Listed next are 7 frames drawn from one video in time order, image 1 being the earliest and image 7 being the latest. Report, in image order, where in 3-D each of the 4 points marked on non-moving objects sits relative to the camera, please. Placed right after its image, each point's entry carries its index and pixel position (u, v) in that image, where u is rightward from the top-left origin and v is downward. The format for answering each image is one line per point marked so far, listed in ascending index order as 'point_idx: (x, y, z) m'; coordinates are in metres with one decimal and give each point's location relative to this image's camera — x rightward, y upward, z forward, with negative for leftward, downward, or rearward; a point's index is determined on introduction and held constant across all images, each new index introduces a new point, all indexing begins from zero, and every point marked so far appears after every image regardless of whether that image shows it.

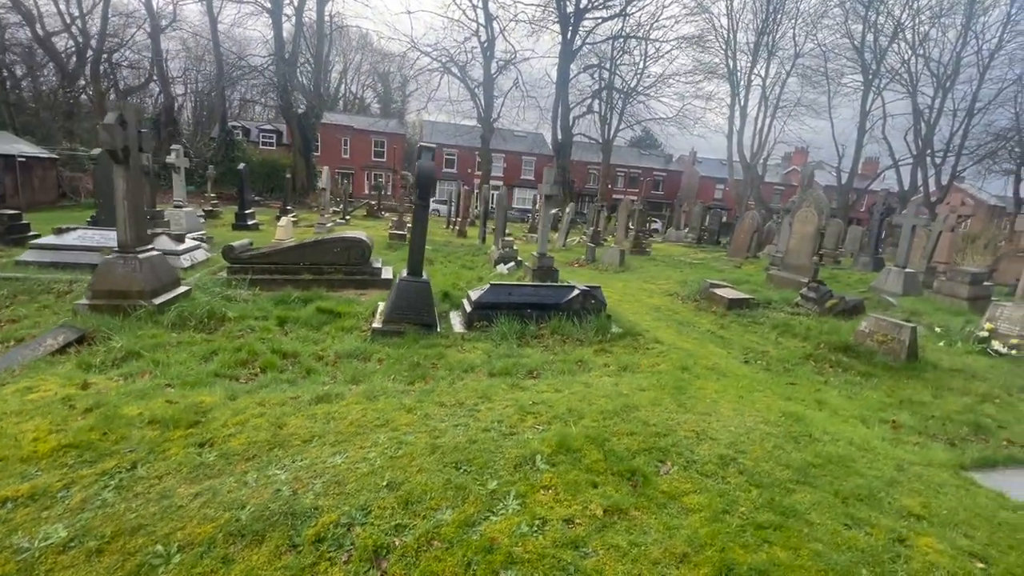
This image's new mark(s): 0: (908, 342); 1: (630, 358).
0: (+5.1, -0.7, +6.1) m
1: (+1.4, -0.8, +5.5) m
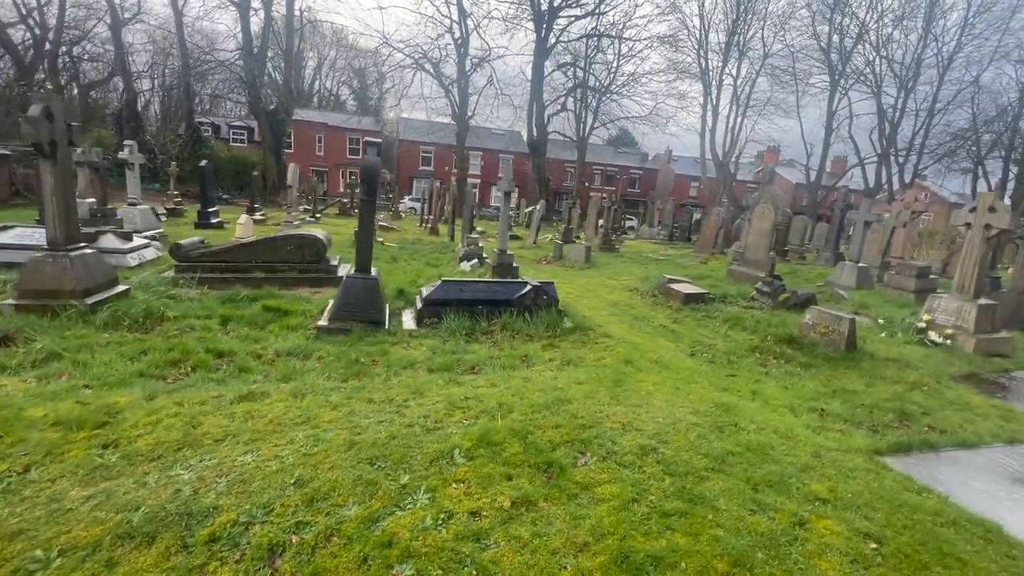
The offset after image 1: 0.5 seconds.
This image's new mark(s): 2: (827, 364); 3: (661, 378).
0: (+4.5, -0.6, +6.2) m
1: (+0.8, -0.8, +5.5) m
2: (+4.0, -1.0, +5.9) m
3: (+1.6, -1.0, +4.9) m
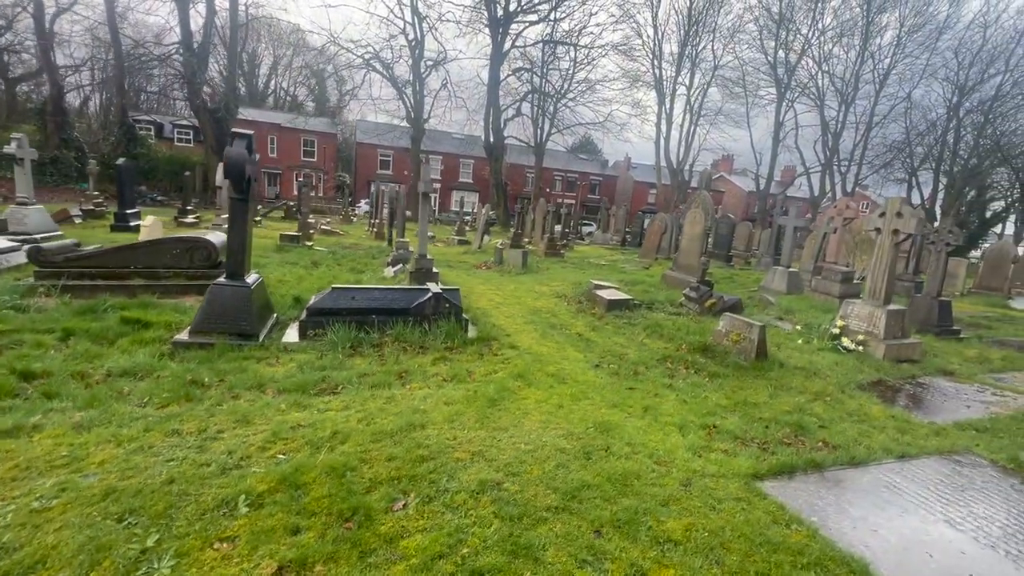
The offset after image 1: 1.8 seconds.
0: (+3.2, -0.7, +6.0) m
1: (-0.5, -0.9, +5.1) m
2: (+2.7, -1.1, +5.7) m
3: (+0.4, -1.0, +4.4) m
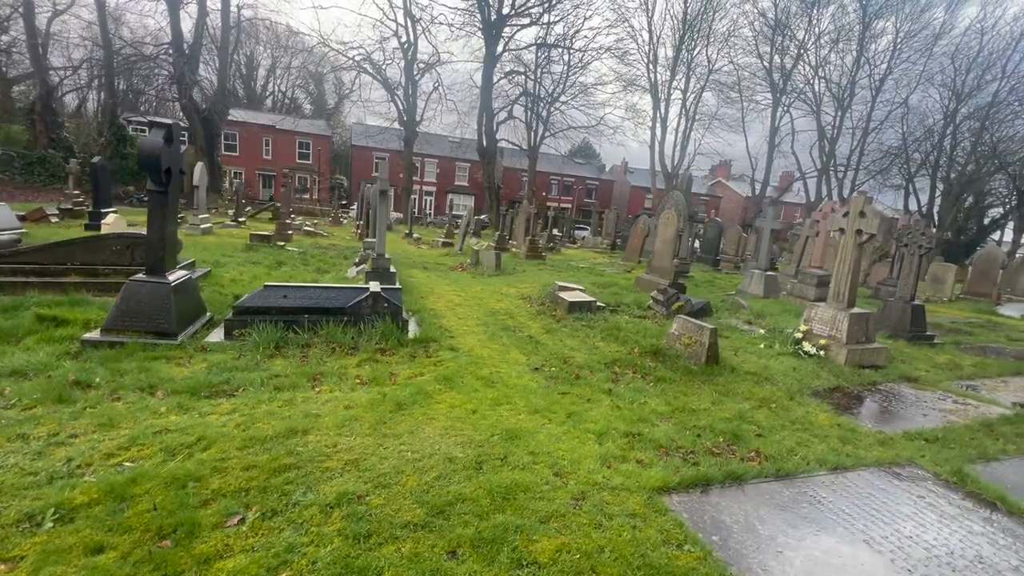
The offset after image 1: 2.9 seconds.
0: (+2.4, -0.7, +5.8) m
1: (-1.2, -0.8, +4.8) m
2: (+2.0, -1.1, +5.4) m
3: (-0.4, -1.0, +4.2) m
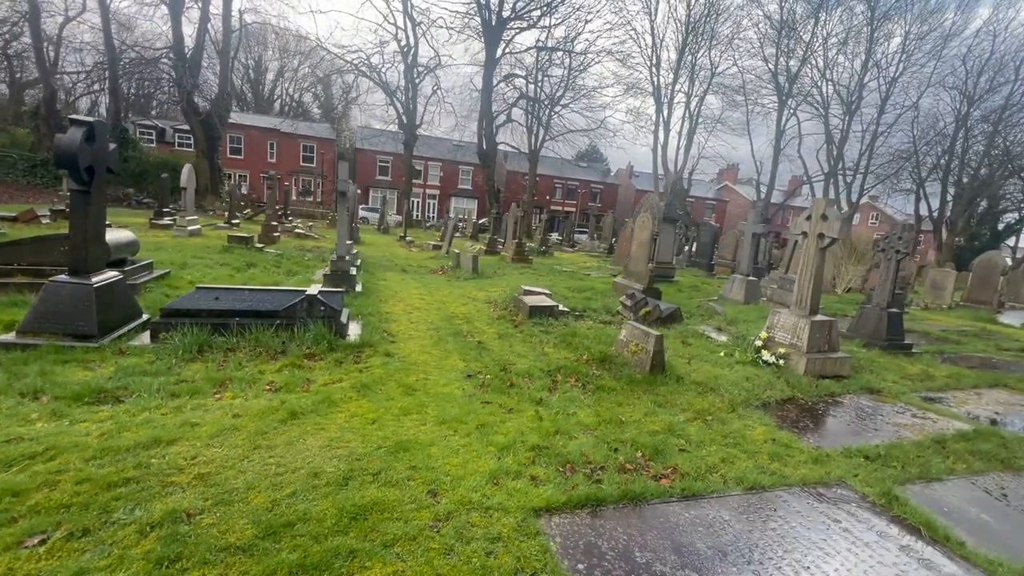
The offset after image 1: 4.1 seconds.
0: (+1.7, -0.7, +5.5) m
1: (-2.0, -0.9, +4.6) m
2: (+1.2, -1.1, +5.2) m
3: (-1.2, -1.0, +4.0) m
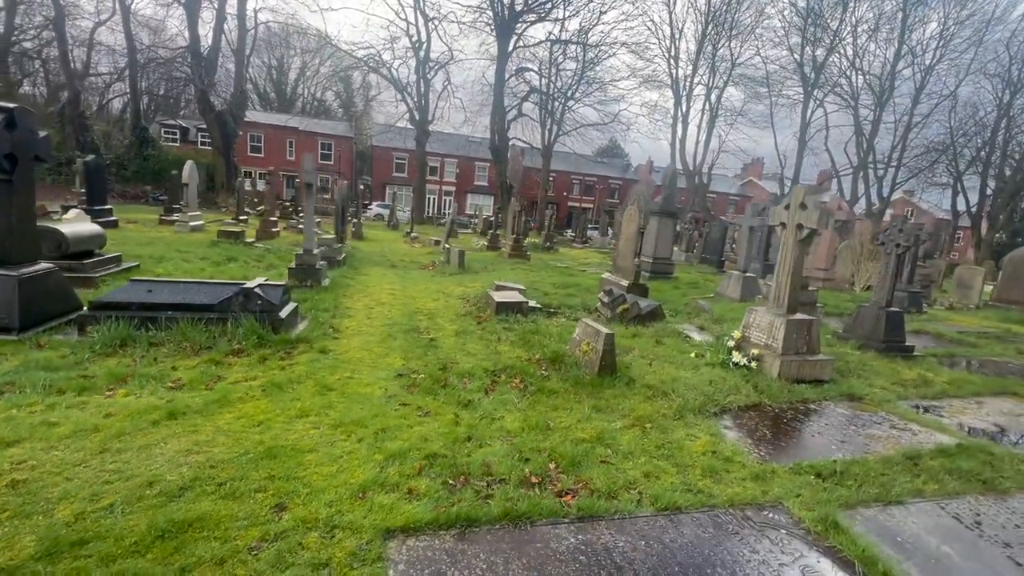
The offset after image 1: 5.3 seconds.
0: (+1.0, -0.7, +5.1) m
1: (-2.7, -0.8, +4.4) m
2: (+0.5, -1.1, +4.8) m
3: (-1.9, -1.0, +3.7) m
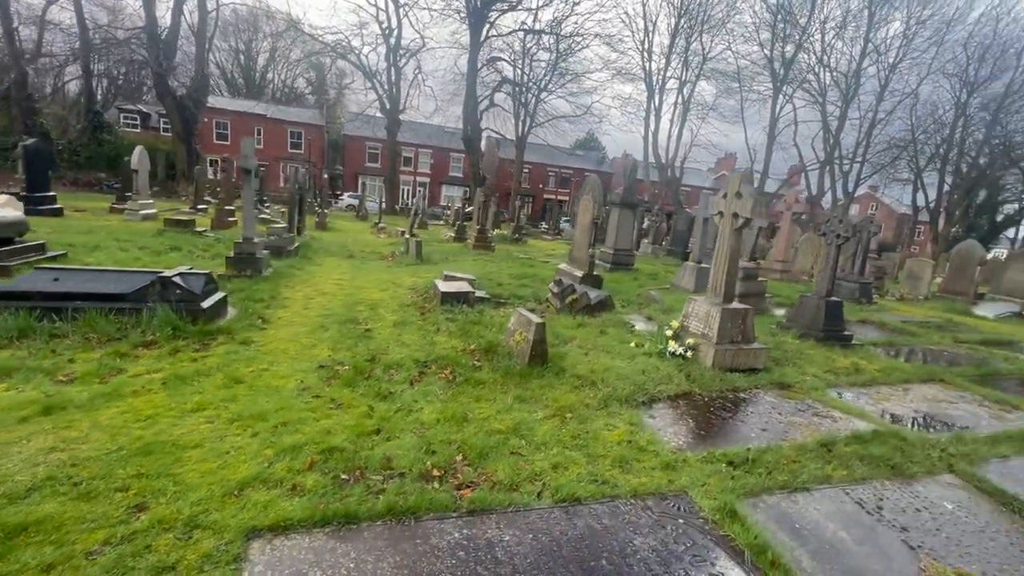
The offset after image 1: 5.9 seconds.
0: (+0.3, -0.6, +5.0) m
1: (-3.4, -0.7, +4.2) m
2: (-0.2, -0.9, +4.7) m
3: (-2.6, -0.9, +3.5) m
